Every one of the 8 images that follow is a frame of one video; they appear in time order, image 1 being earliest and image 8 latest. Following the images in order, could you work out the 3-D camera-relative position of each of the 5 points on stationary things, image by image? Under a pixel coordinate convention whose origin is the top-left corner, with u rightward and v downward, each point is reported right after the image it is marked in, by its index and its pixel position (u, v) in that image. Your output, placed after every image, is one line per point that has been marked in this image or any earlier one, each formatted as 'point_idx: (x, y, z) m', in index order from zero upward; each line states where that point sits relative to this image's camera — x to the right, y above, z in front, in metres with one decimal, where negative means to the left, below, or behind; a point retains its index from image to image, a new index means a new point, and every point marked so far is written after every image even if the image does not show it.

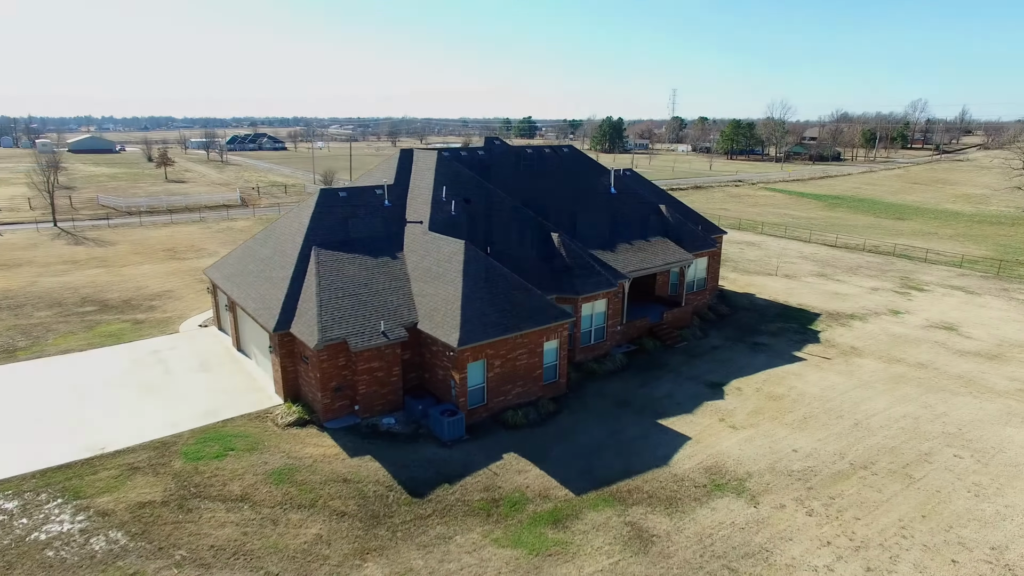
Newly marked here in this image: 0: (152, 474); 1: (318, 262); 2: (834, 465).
0: (-8.7, -4.4, +14.4) m
1: (-6.1, +0.9, +18.9) m
2: (+8.3, -4.6, +15.5) m
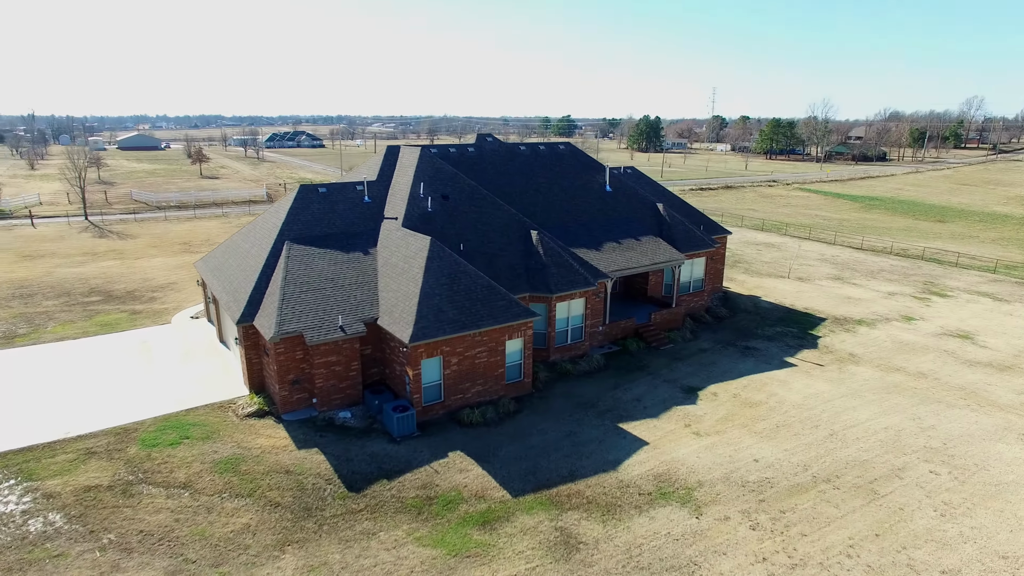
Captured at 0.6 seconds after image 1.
0: (-10.1, -4.2, +14.9) m
1: (-7.1, +1.1, +19.1) m
2: (+6.9, -4.7, +14.8) m
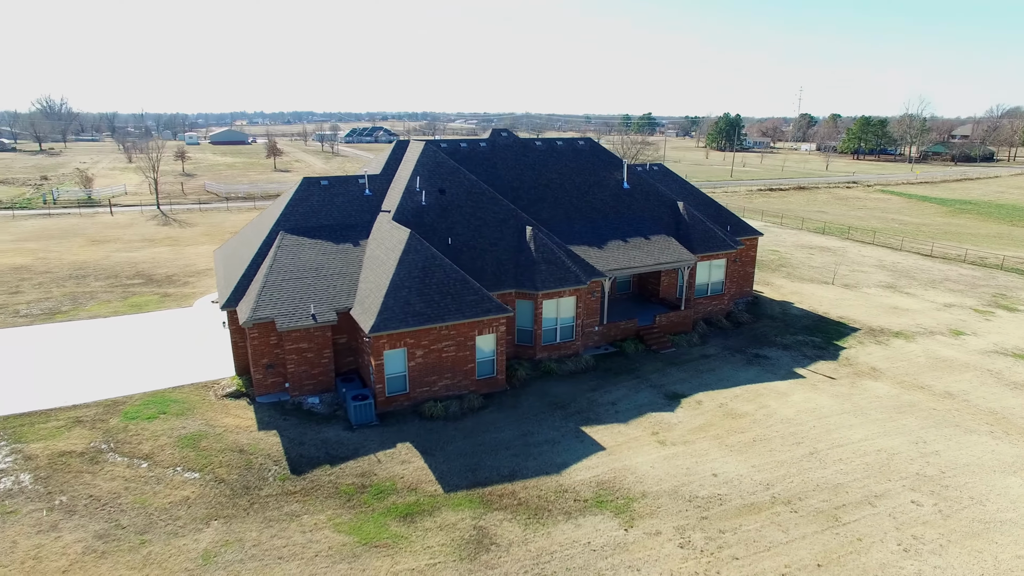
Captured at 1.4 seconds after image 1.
0: (-11.4, -3.7, +16.1) m
1: (-7.7, +1.5, +19.9) m
2: (+5.4, -4.8, +13.8) m
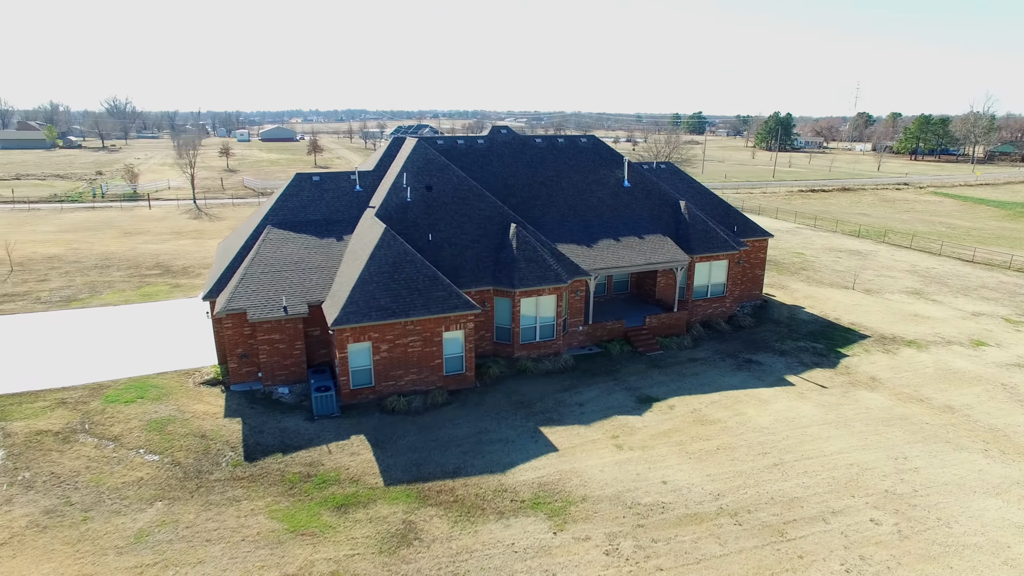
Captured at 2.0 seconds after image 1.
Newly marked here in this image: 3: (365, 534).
0: (-12.5, -3.4, +16.9) m
1: (-8.4, +1.7, +20.4) m
2: (+4.0, -4.8, +13.3) m
3: (-3.0, -5.0, +12.2) m
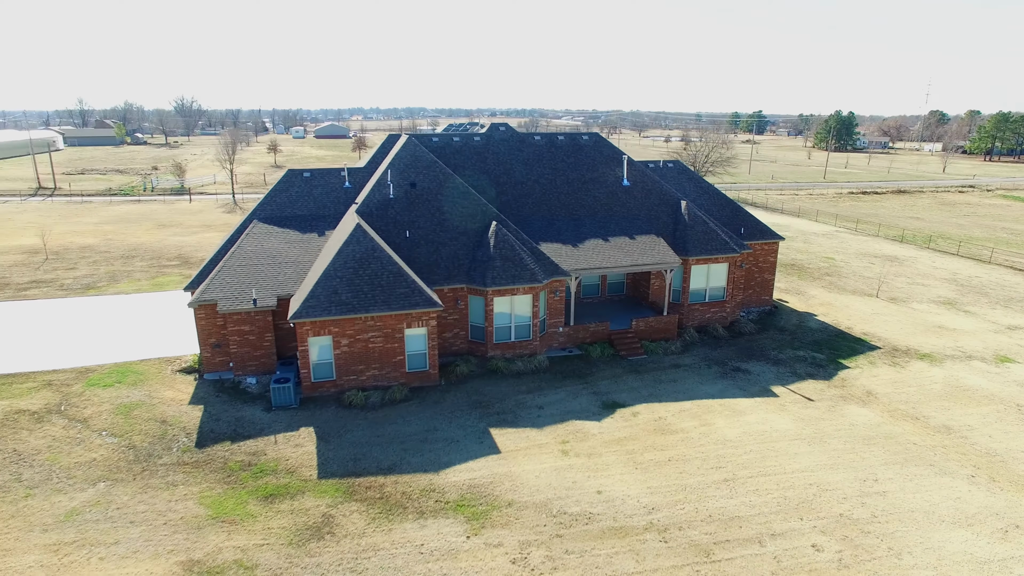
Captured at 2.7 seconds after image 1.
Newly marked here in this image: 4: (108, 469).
0: (-13.7, -3.0, +17.9) m
1: (-9.2, +2.0, +21.0) m
2: (+2.4, -4.9, +12.8) m
3: (-4.8, -4.9, +12.4) m
4: (-9.6, -4.3, +14.1) m
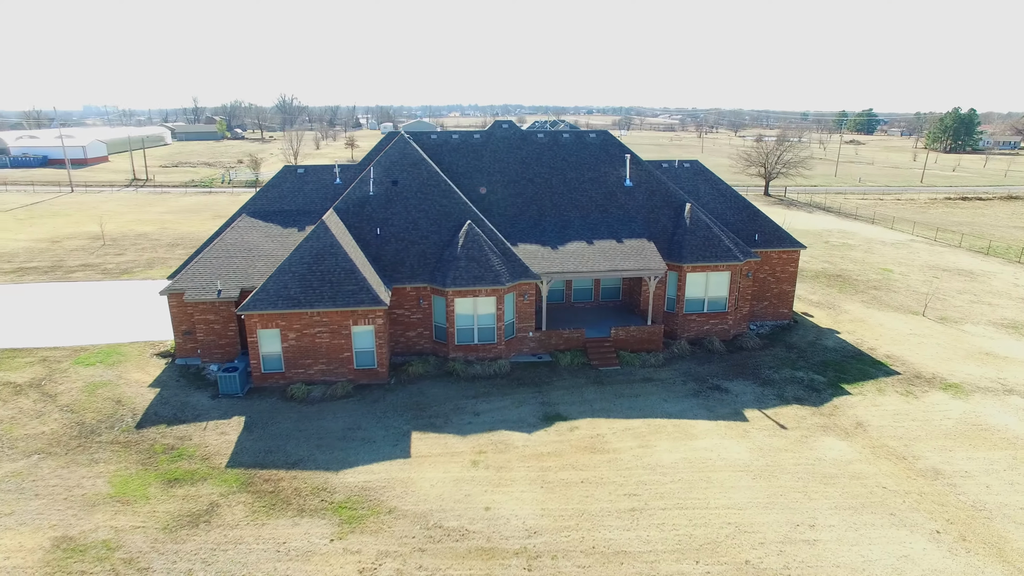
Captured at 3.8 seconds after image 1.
0: (-15.3, -2.5, +19.6) m
1: (-10.2, +2.3, +21.9) m
2: (-0.2, -5.0, +12.0) m
3: (-7.3, -4.7, +12.7) m
4: (-11.8, -3.9, +15.2) m
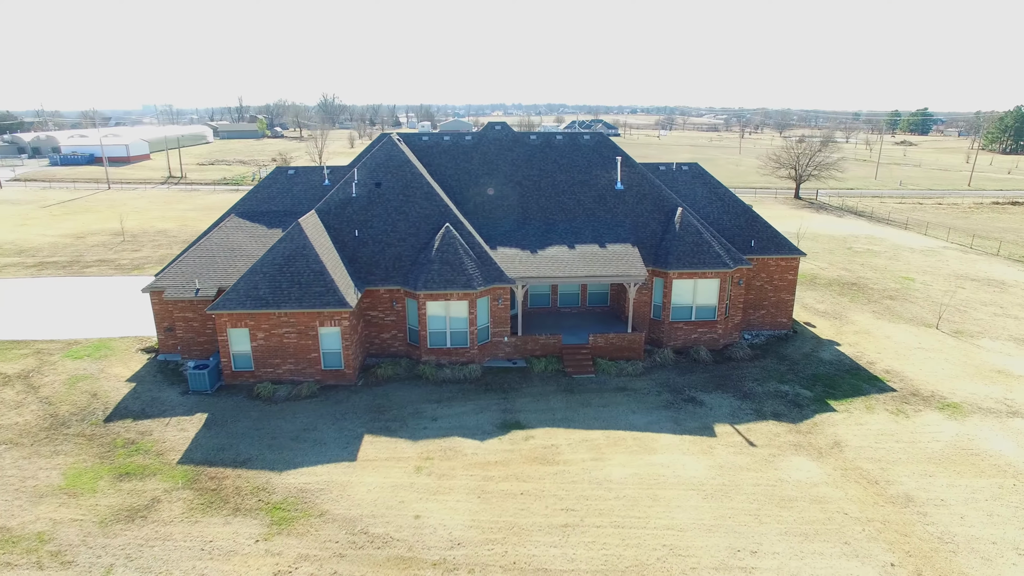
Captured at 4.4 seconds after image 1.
0: (-16.2, -2.3, +20.4) m
1: (-10.8, +2.4, +22.3) m
2: (-1.8, -5.1, +11.9) m
3: (-8.8, -4.7, +13.1) m
4: (-13.0, -3.8, +15.9) m
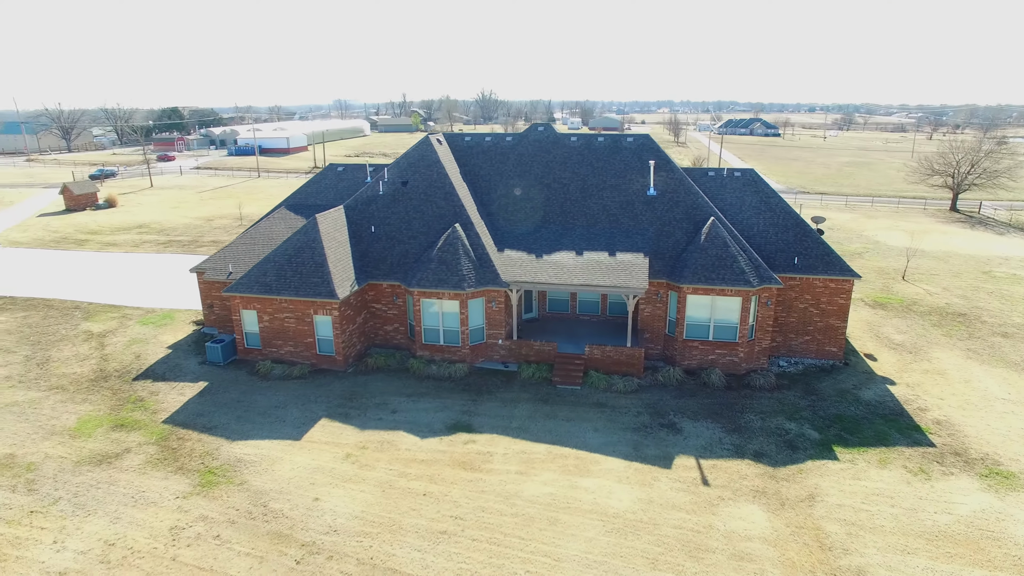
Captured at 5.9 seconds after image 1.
0: (-15.9, -1.2, +24.4) m
1: (-10.0, +3.0, +24.9) m
2: (-4.4, -5.1, +12.6) m
3: (-10.8, -4.2, +15.5) m
4: (-14.2, -3.0, +19.3) m
